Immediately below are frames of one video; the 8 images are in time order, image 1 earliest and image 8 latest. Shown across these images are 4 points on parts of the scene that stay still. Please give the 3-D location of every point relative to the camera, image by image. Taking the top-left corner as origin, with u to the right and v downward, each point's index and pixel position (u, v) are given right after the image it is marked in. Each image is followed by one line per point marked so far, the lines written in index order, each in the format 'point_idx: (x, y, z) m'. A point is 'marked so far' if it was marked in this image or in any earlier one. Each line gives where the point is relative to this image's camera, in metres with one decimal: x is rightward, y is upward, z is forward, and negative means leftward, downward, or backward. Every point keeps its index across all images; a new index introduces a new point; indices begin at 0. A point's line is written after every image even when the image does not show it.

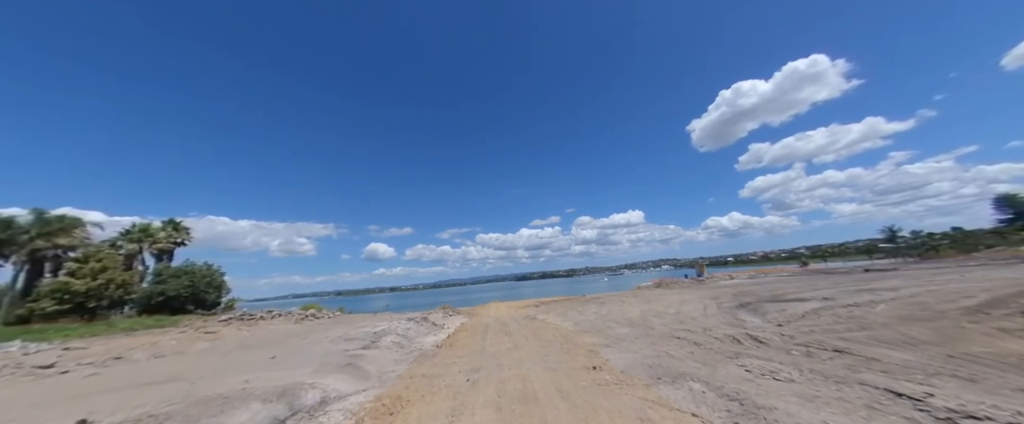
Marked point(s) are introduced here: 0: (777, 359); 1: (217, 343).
0: (+6.1, -3.4, +6.4) m
1: (-15.4, -6.8, +14.6) m
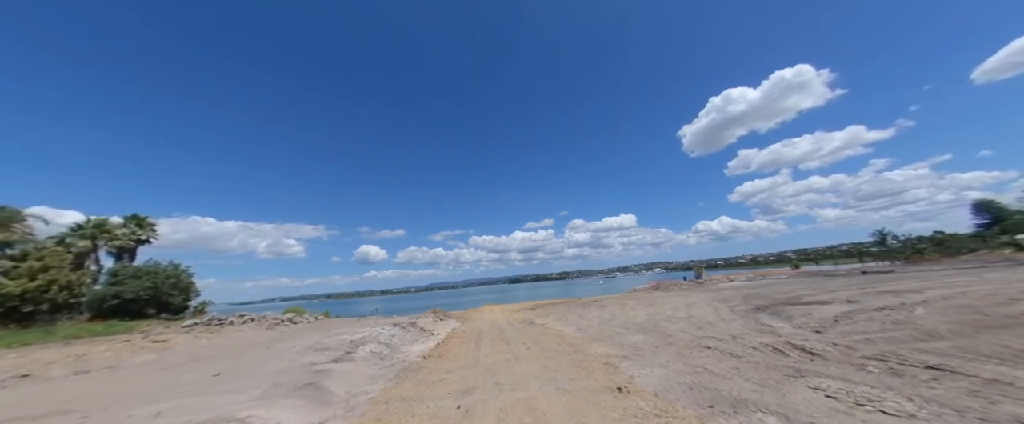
0: (+6.2, -3.0, +5.0) m
1: (-15.6, -6.4, +12.5) m
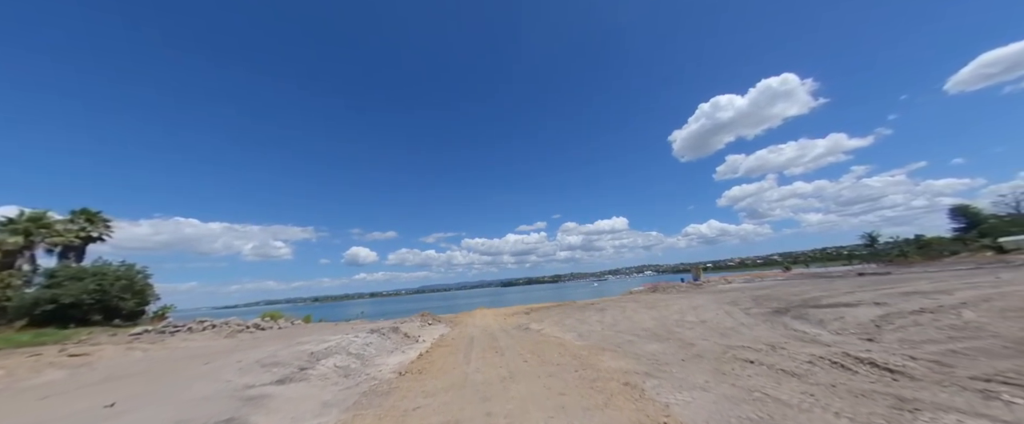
0: (+6.2, -2.5, +3.5) m
1: (-15.9, -5.8, +10.2) m
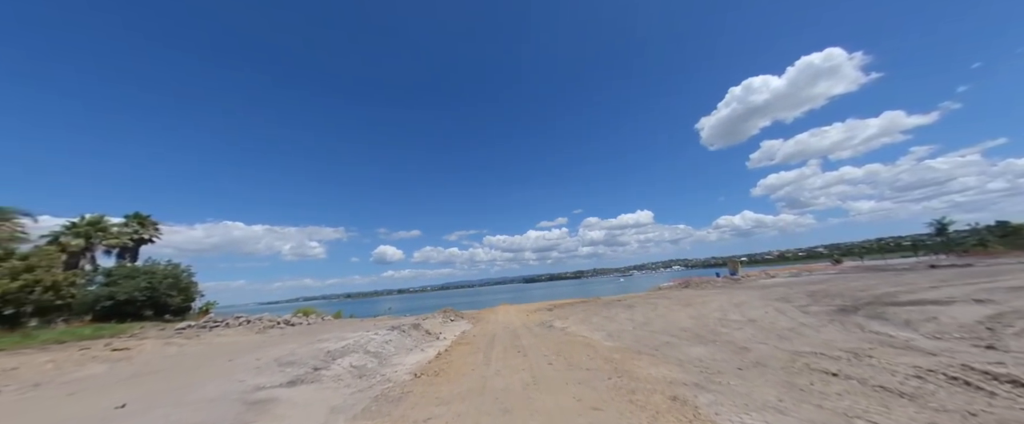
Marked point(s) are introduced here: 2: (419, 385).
0: (+6.4, -2.1, +2.2) m
1: (-15.0, -5.8, +10.6) m
2: (-2.4, -4.6, +7.3) m
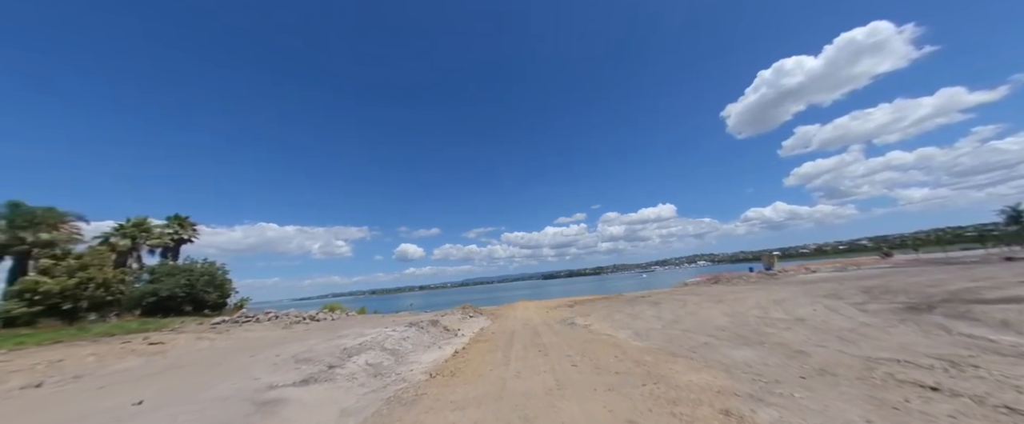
0: (+6.5, -1.8, +1.2) m
1: (-14.2, -5.8, +11.0) m
2: (-1.9, -4.3, +6.9) m
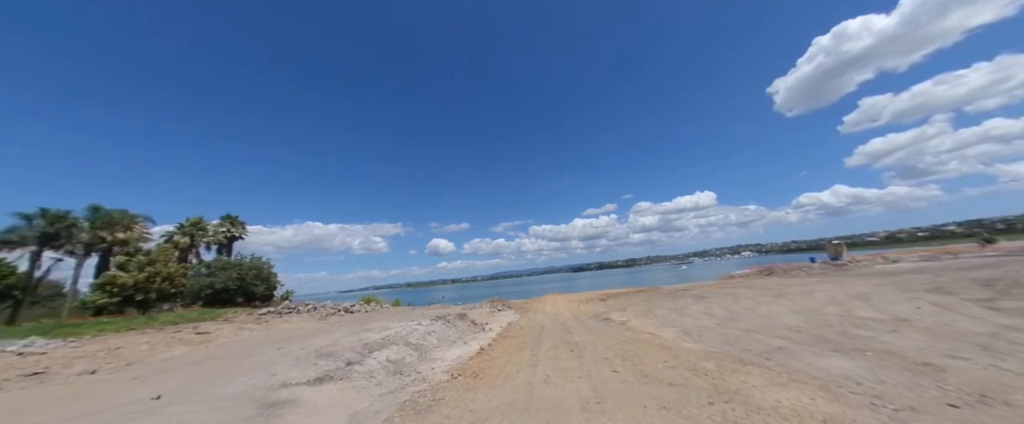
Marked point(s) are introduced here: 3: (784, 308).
0: (+6.5, -1.3, -0.4) m
1: (-13.1, -5.6, +11.5) m
2: (-1.3, -3.9, +6.2) m
3: (+11.3, -4.0, +11.5) m
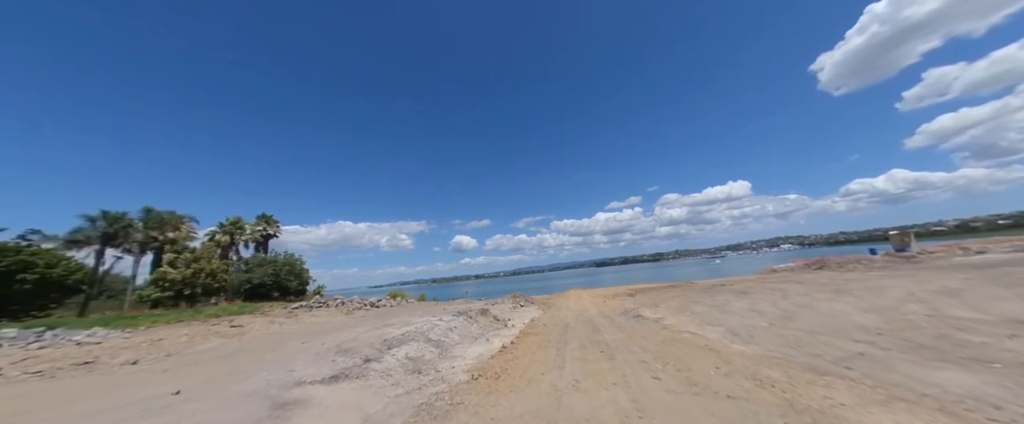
0: (+6.4, -1.0, -1.6) m
1: (-12.1, -5.5, +11.9) m
2: (-0.7, -3.7, +5.7) m
3: (+12.2, -3.4, +10.0) m
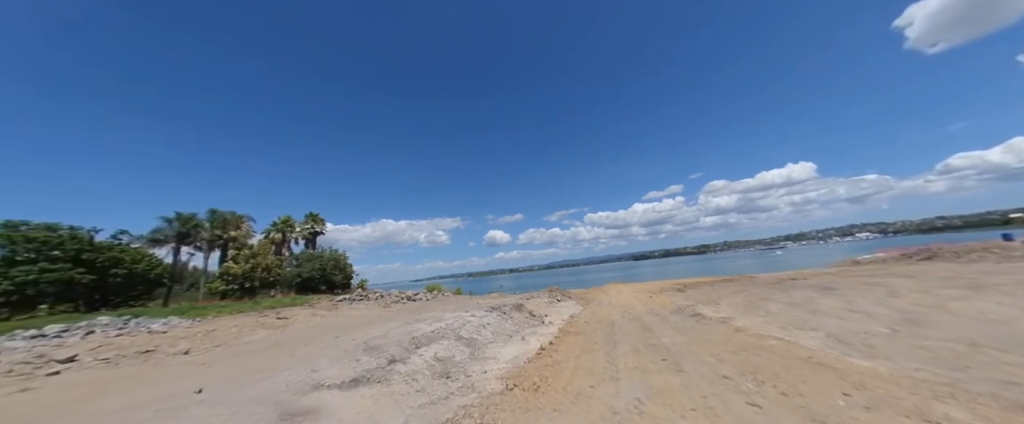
0: (+6.2, -0.6, -3.4) m
1: (-10.5, -5.3, +12.3) m
2: (0.0, -3.3, +4.7) m
3: (+13.3, -2.5, +7.5) m
